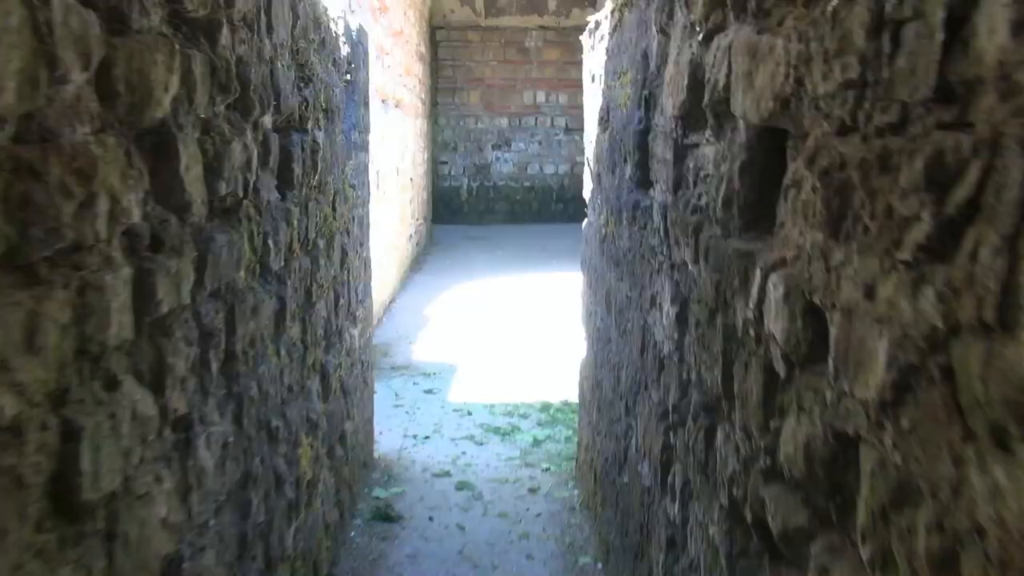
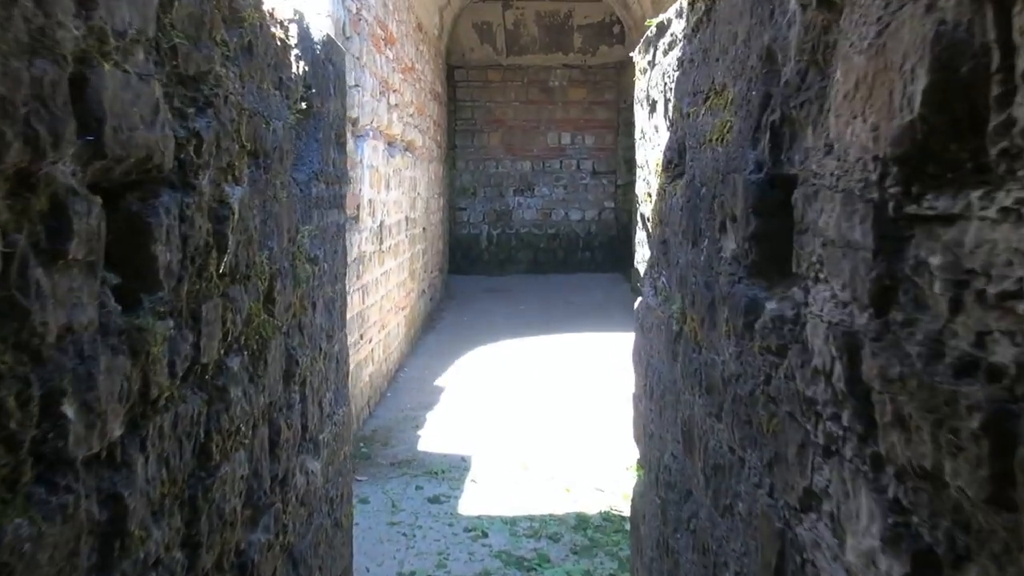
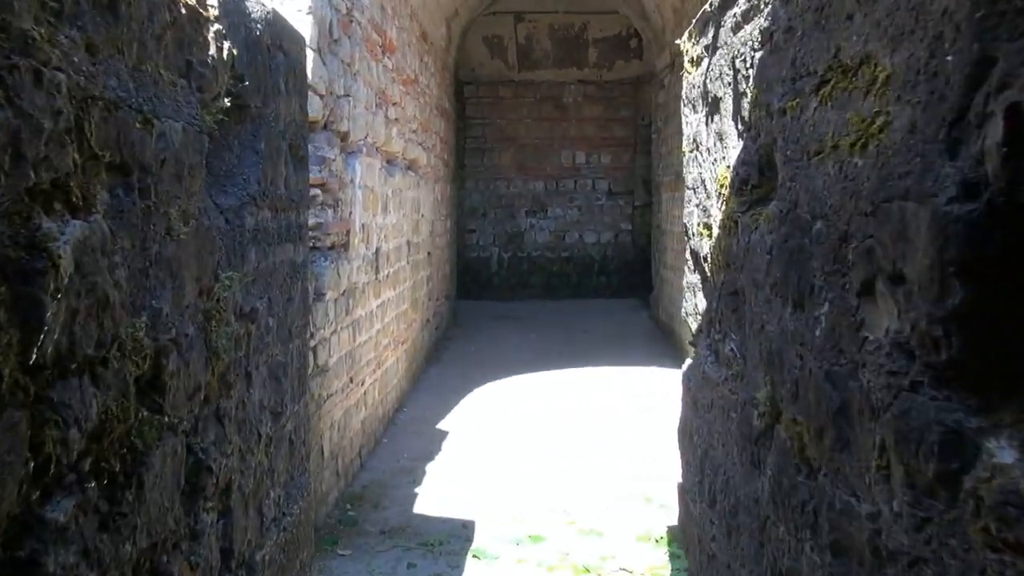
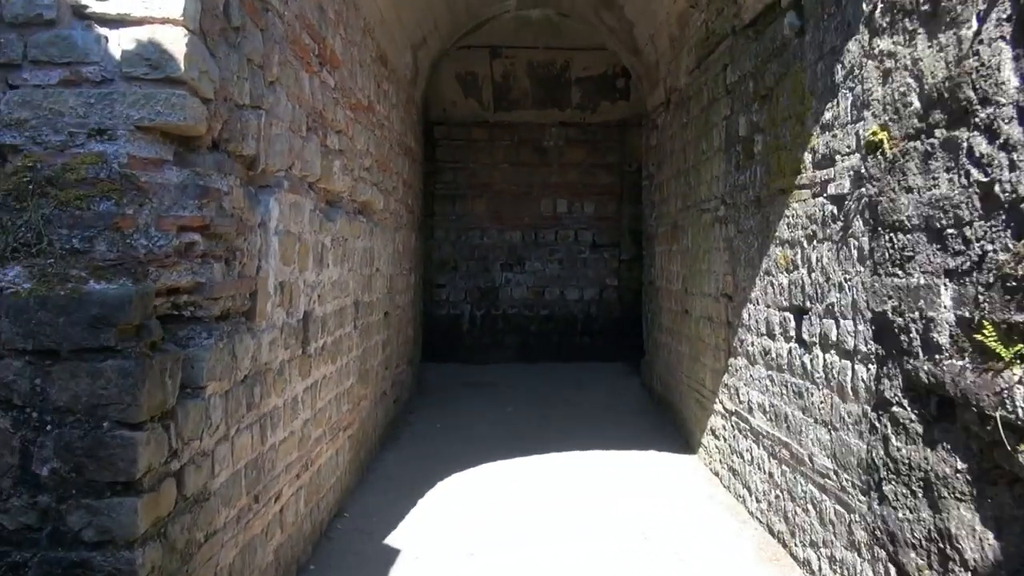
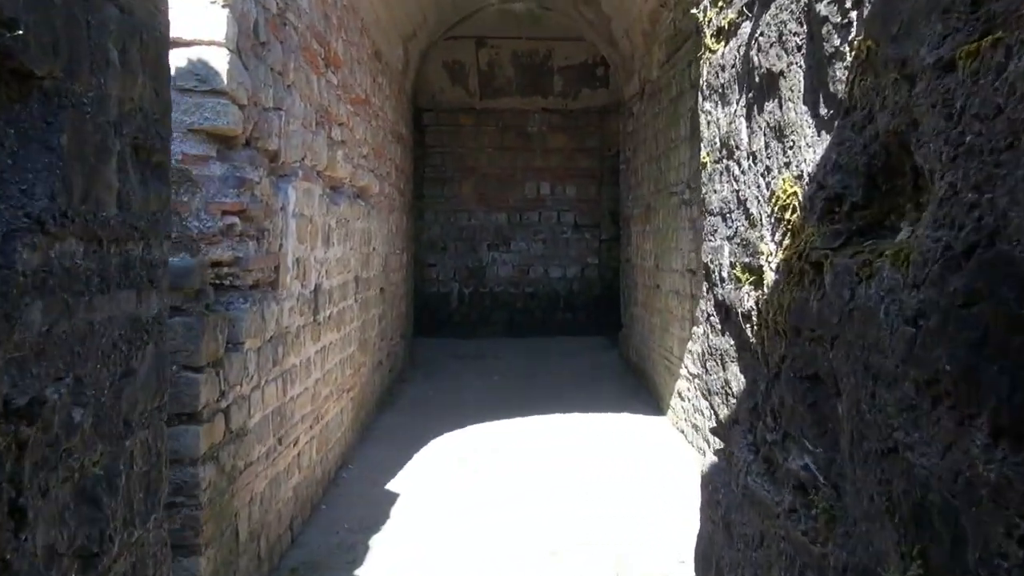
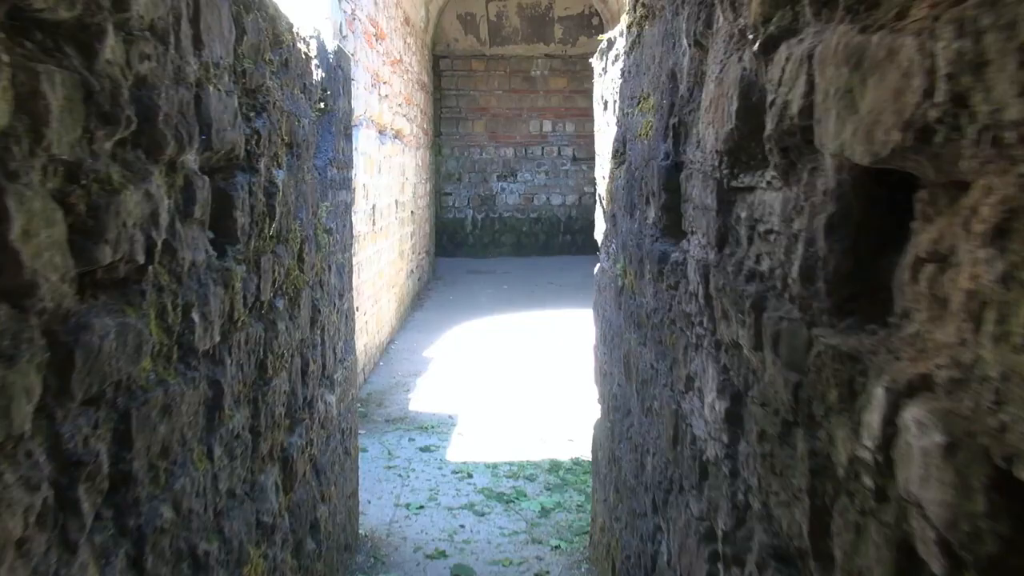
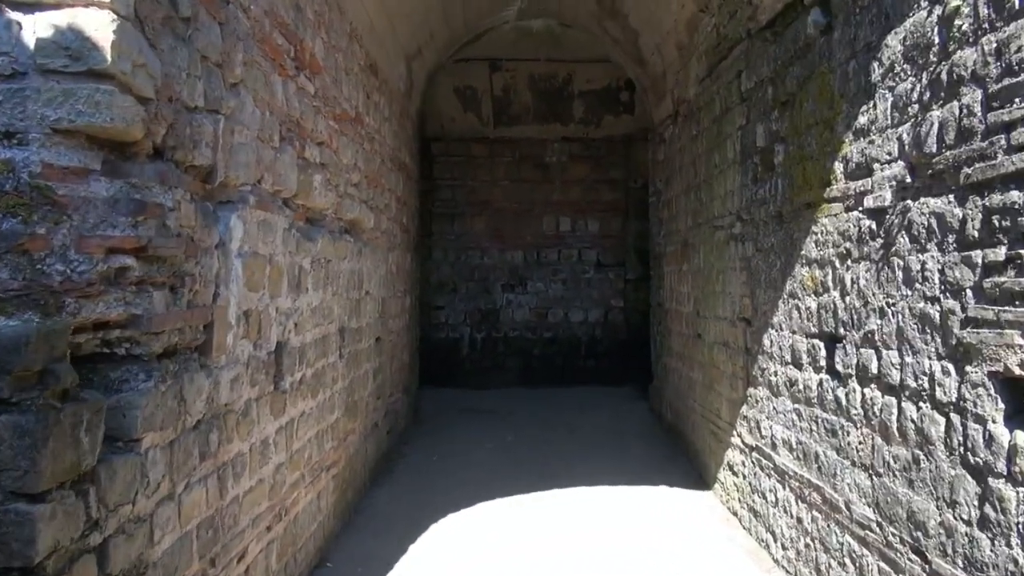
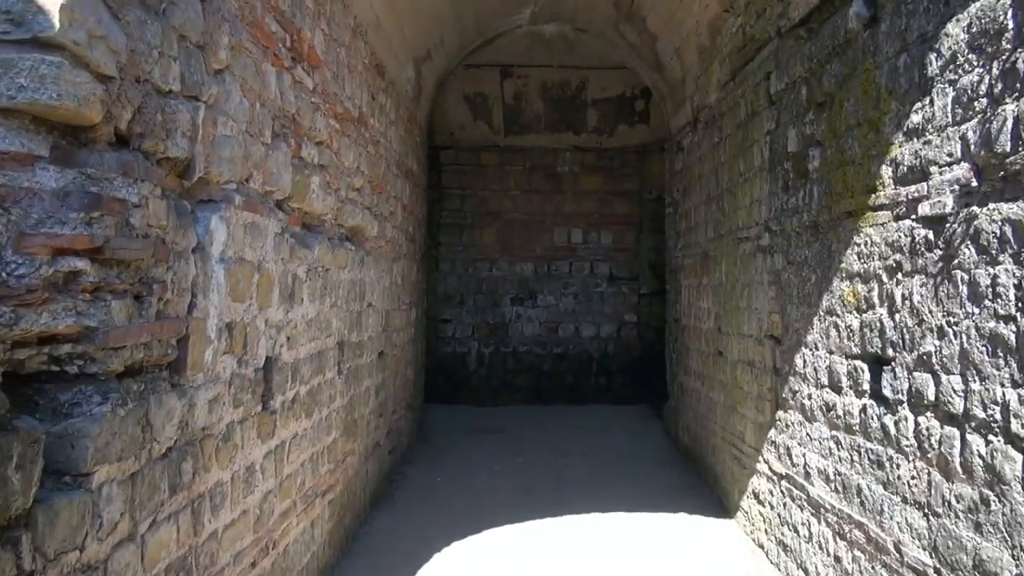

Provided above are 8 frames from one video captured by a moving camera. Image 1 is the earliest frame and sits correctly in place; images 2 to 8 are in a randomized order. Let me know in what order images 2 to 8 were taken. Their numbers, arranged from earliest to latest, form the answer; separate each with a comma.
6, 2, 3, 5, 4, 7, 8
